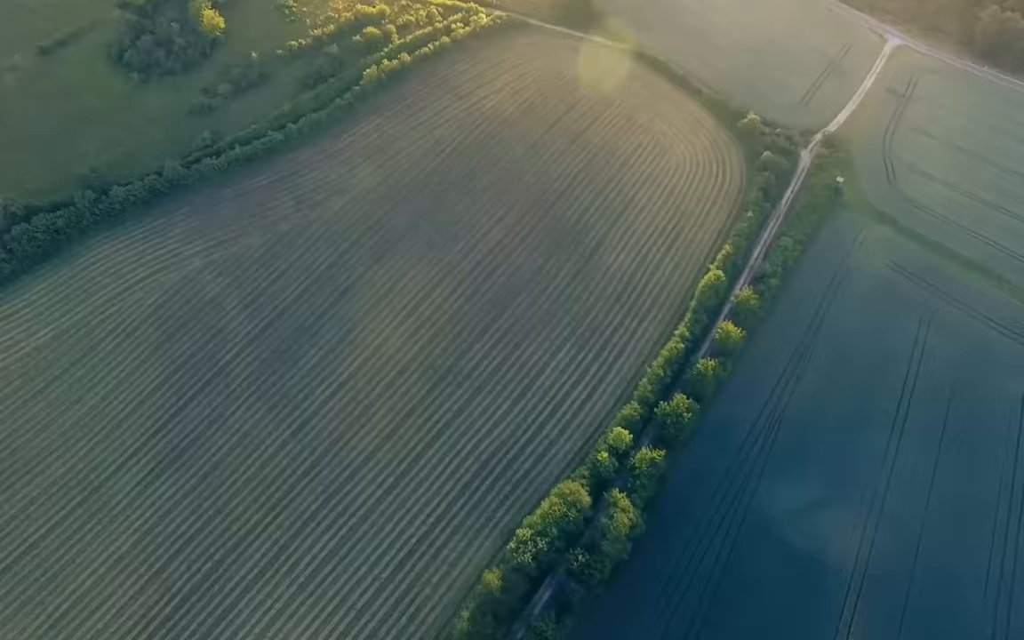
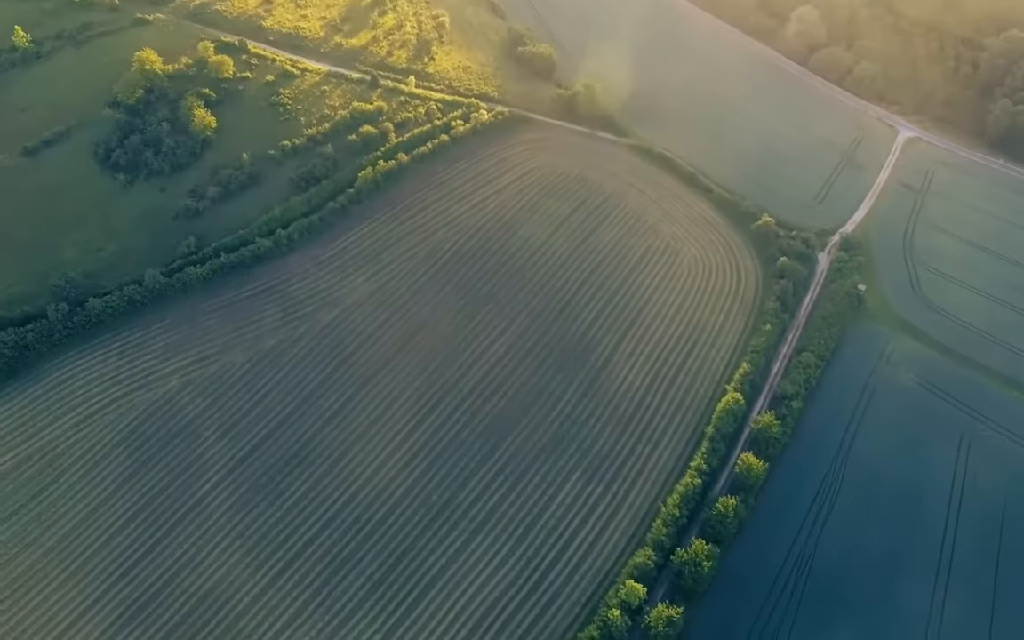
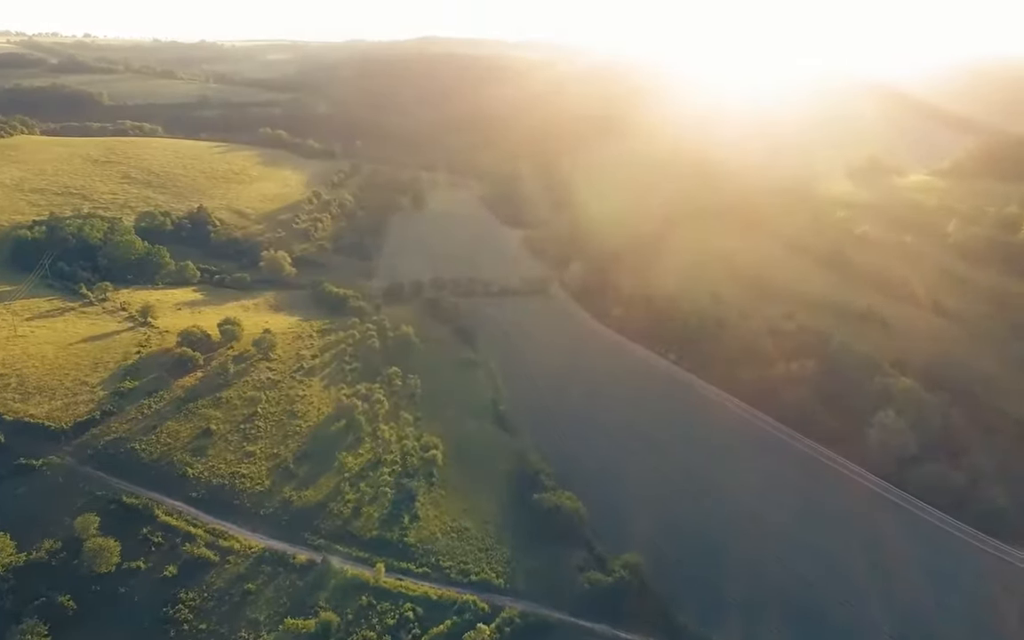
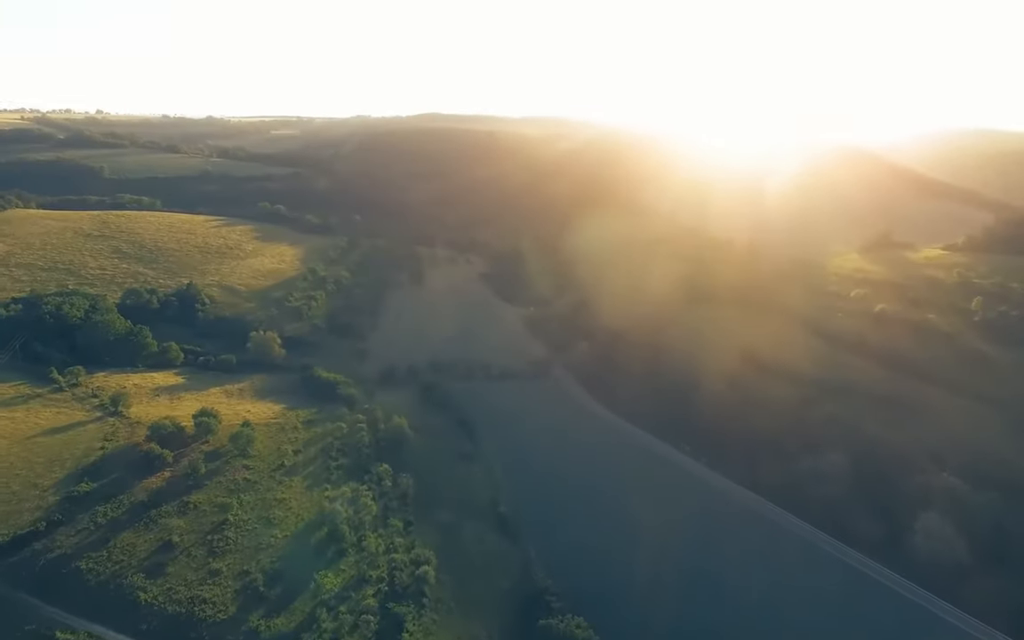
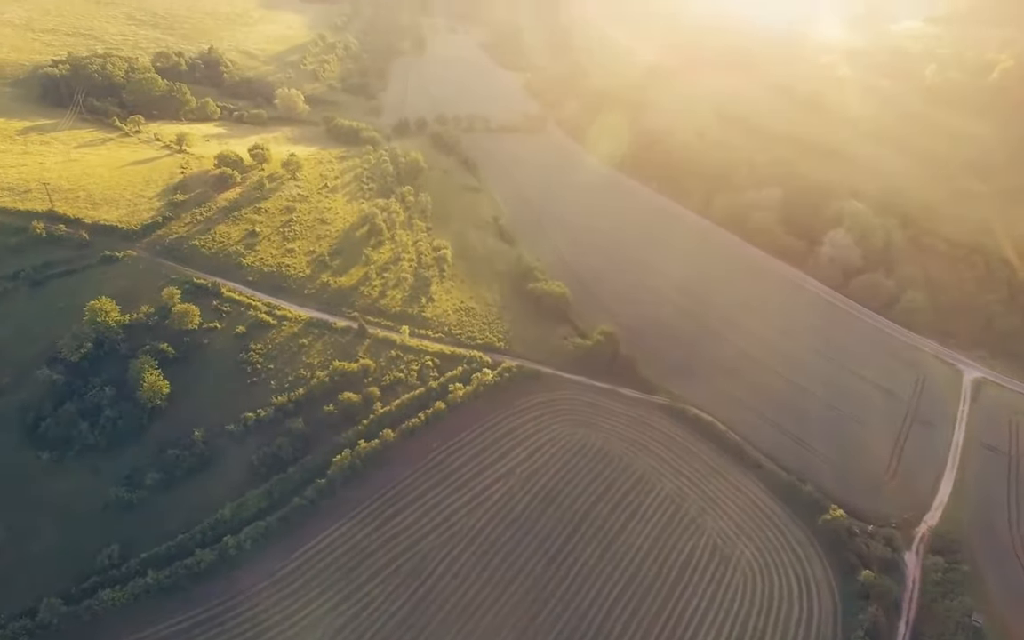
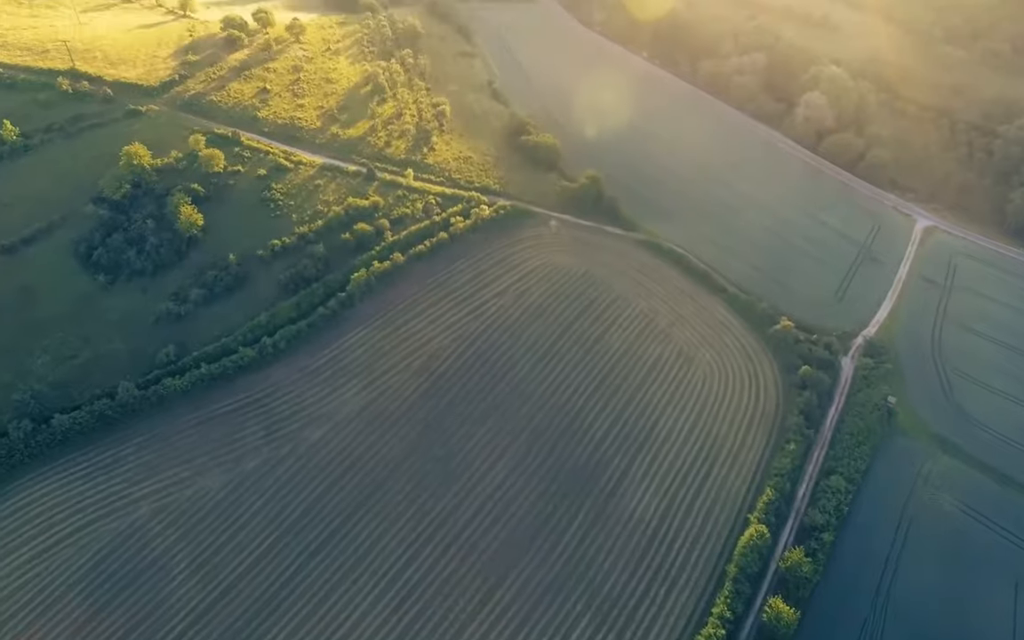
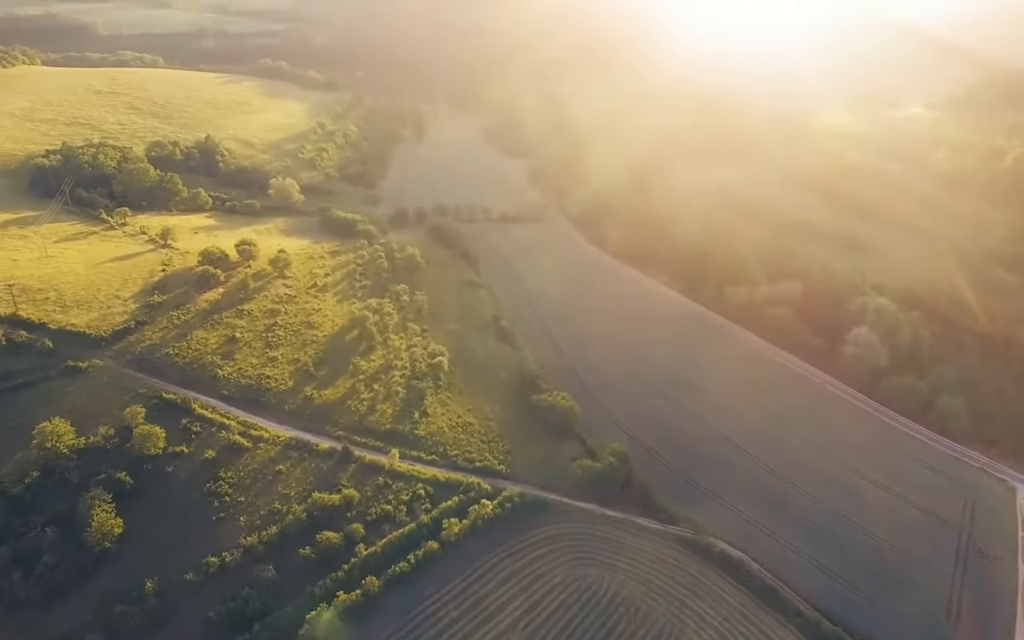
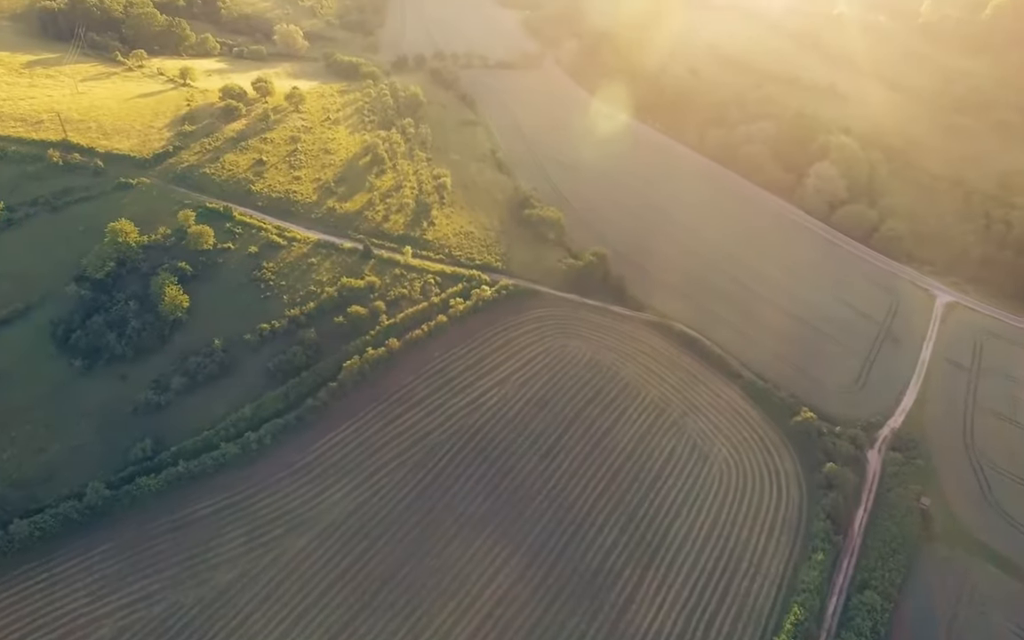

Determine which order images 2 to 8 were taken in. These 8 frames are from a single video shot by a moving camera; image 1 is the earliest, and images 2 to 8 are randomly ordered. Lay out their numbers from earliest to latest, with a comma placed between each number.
2, 6, 8, 5, 7, 3, 4
